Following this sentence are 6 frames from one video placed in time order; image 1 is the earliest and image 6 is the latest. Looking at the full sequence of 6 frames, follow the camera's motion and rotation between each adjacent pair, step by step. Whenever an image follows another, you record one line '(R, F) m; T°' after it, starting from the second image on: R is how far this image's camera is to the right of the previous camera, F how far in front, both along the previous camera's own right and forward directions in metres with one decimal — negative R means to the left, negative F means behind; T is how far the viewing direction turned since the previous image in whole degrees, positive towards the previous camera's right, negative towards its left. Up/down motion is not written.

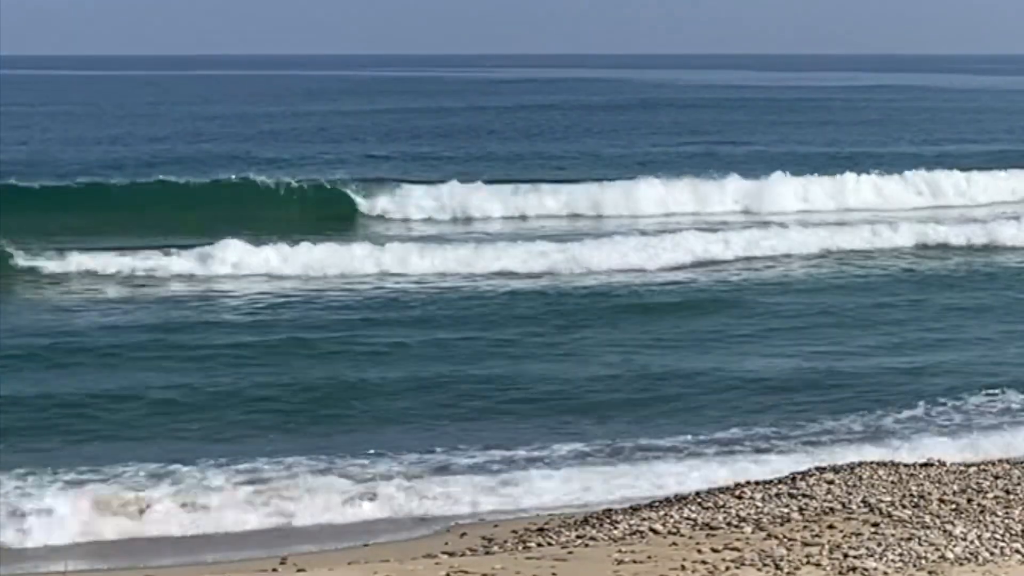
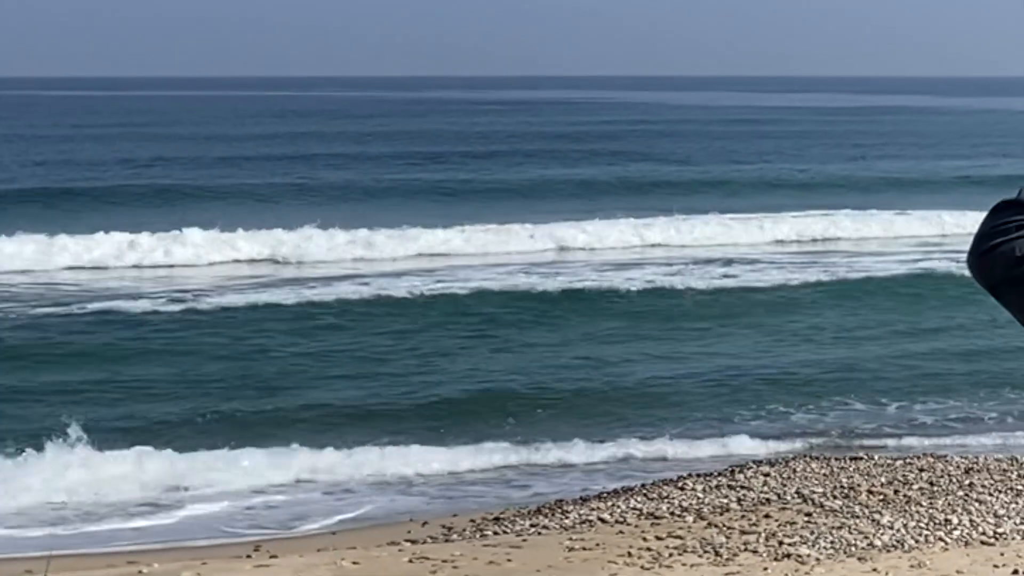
(+0.2, -0.5) m; 0°
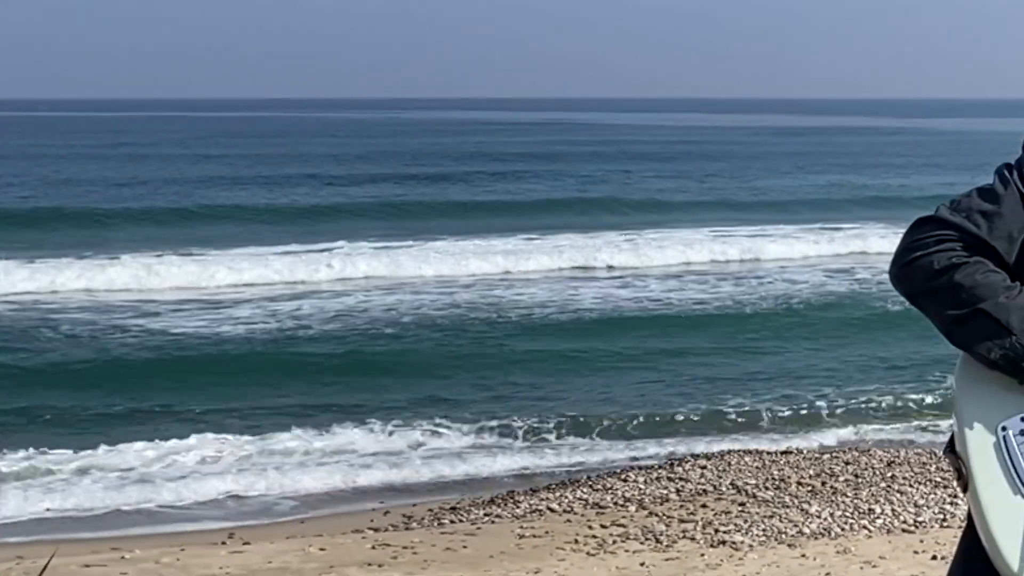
(+0.2, -0.5) m; 0°
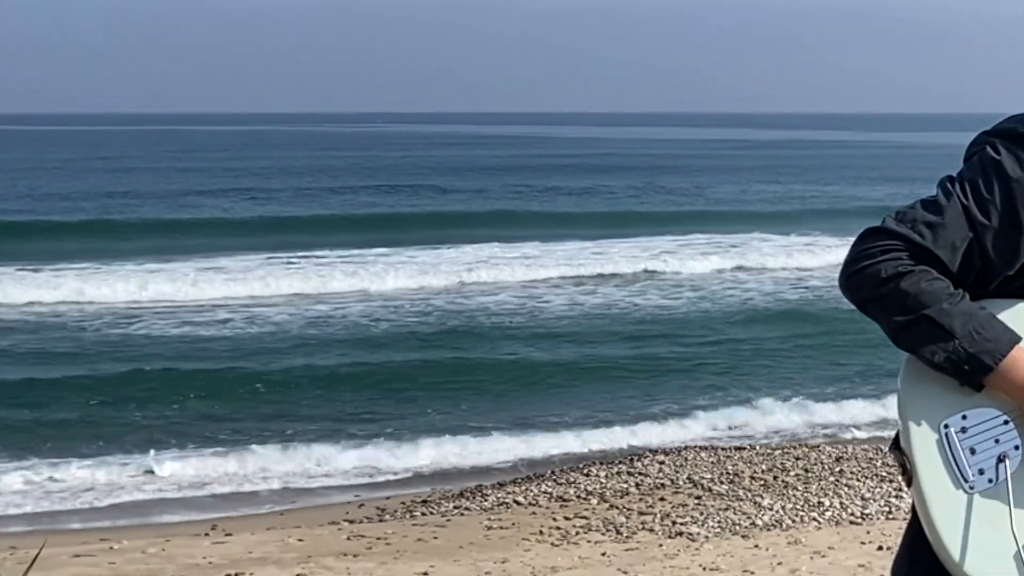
(+0.1, -0.4) m; 0°
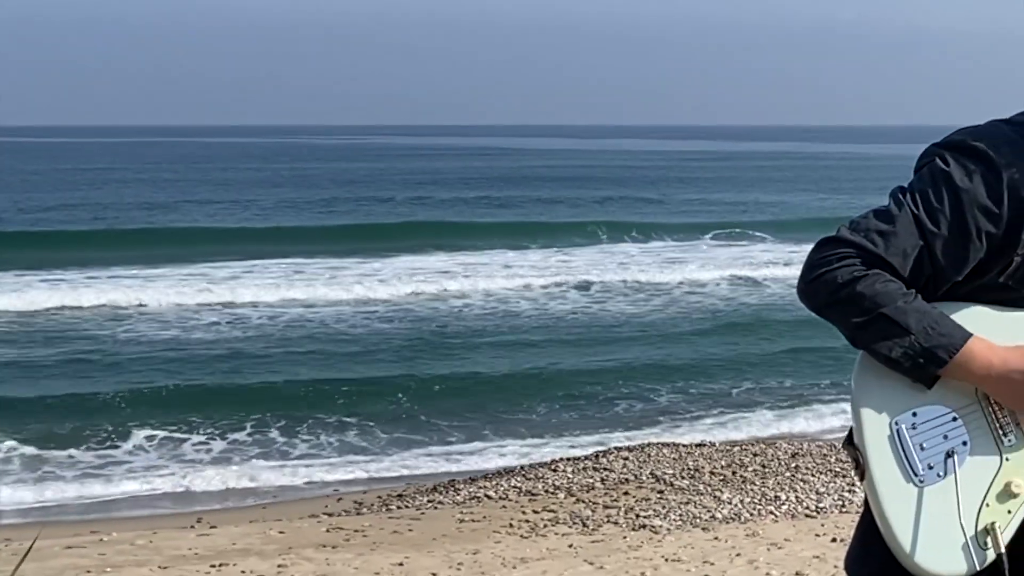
(+0.1, -0.4) m; 0°
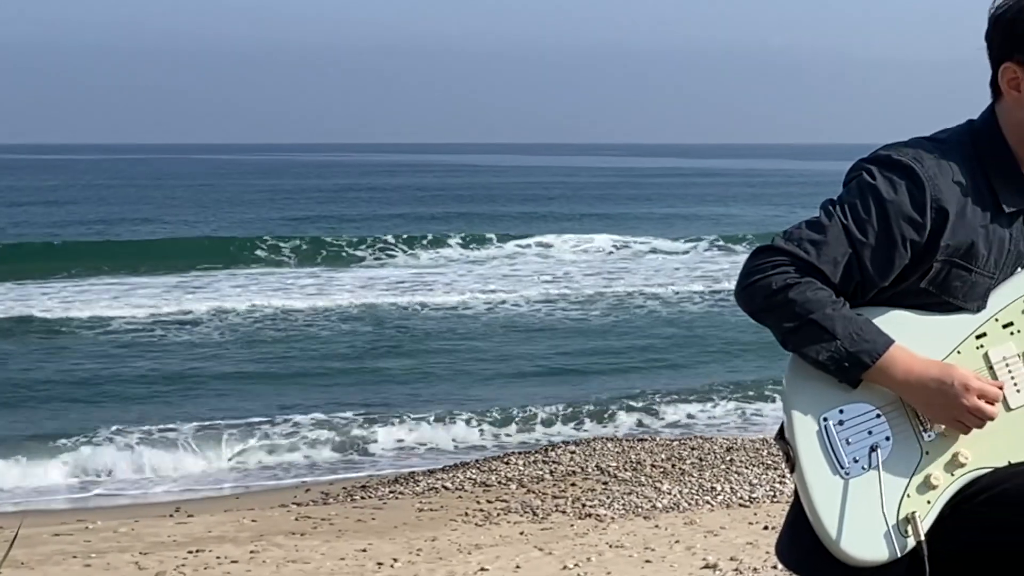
(+0.2, -0.6) m; +1°
